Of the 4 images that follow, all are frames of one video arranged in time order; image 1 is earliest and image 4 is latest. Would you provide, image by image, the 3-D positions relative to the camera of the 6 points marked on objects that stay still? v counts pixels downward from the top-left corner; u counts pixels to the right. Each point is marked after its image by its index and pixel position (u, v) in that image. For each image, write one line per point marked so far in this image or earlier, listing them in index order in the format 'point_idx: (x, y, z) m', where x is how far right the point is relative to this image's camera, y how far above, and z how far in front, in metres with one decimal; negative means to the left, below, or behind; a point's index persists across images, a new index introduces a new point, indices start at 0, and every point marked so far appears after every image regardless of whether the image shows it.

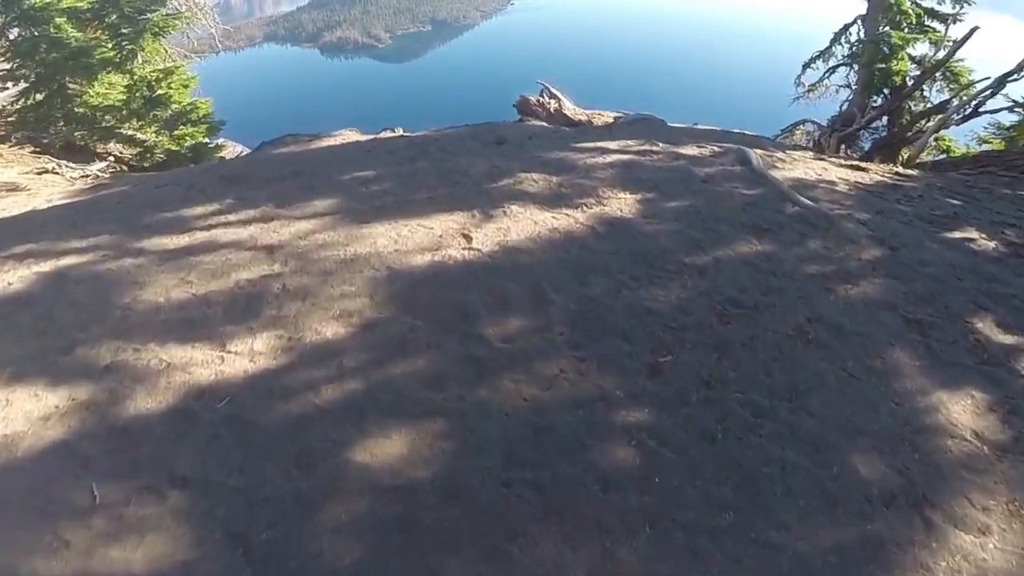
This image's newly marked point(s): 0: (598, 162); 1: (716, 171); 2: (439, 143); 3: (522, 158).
0: (+0.6, +0.9, +3.7) m
1: (+1.5, +0.7, +3.6) m
2: (-0.5, +1.2, +4.1) m
3: (+0.1, +0.9, +3.8) m
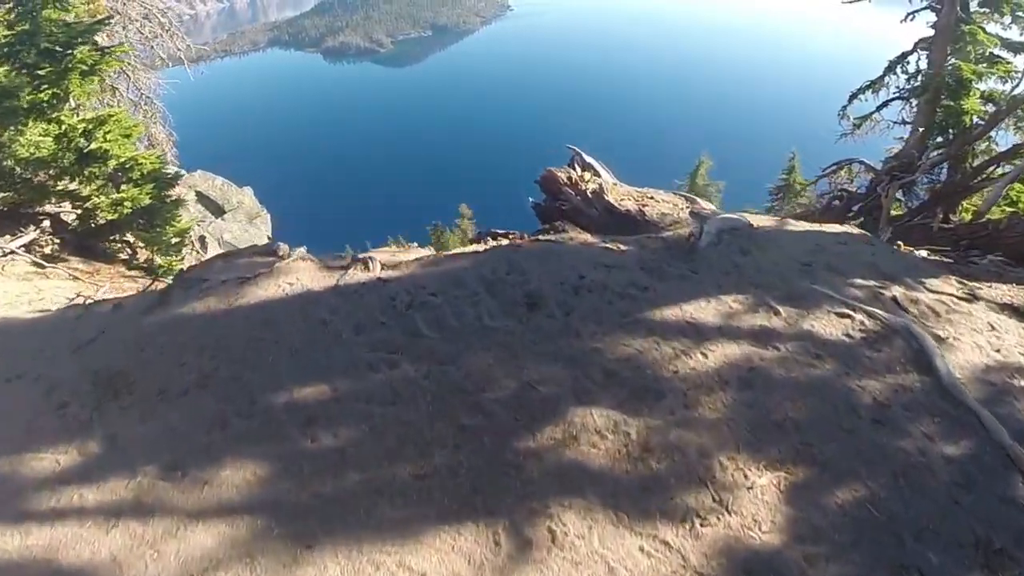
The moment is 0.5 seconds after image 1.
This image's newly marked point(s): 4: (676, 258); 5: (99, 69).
0: (+0.8, -0.4, +2.3) m
1: (+1.7, -0.5, +2.3) m
2: (-0.3, -0.1, +2.8) m
3: (+0.3, -0.3, +2.4) m
4: (+0.9, +0.1, +3.1) m
5: (-5.5, +2.9, +6.8) m
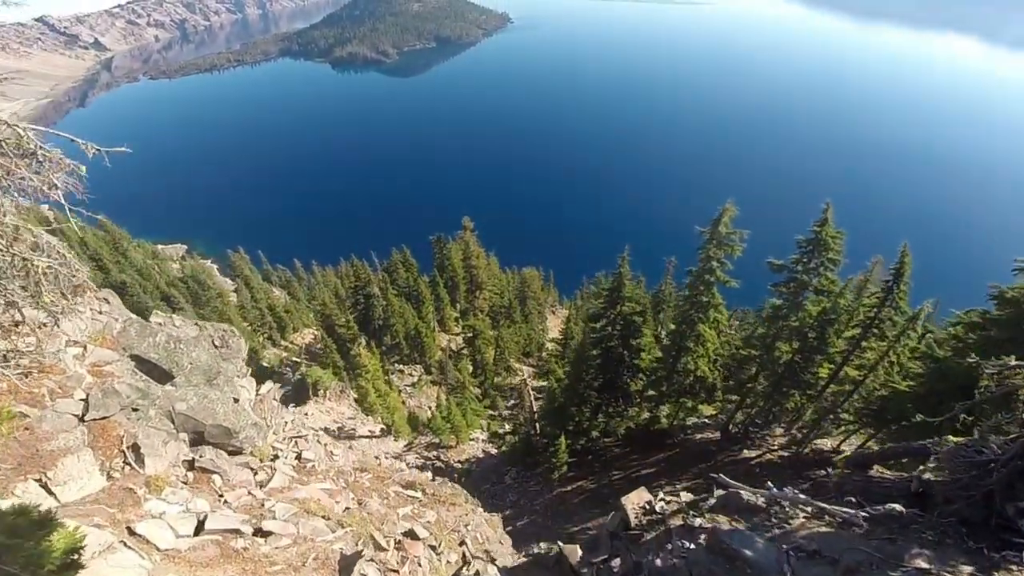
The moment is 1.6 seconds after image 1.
0: (+1.5, -3.9, -0.3) m
1: (+2.3, -4.0, -0.4) m
2: (+0.3, -3.6, +0.1) m
3: (+0.9, -3.8, -0.2) m
4: (+1.6, -3.4, +0.4) m
5: (-4.8, -0.6, +4.2) m
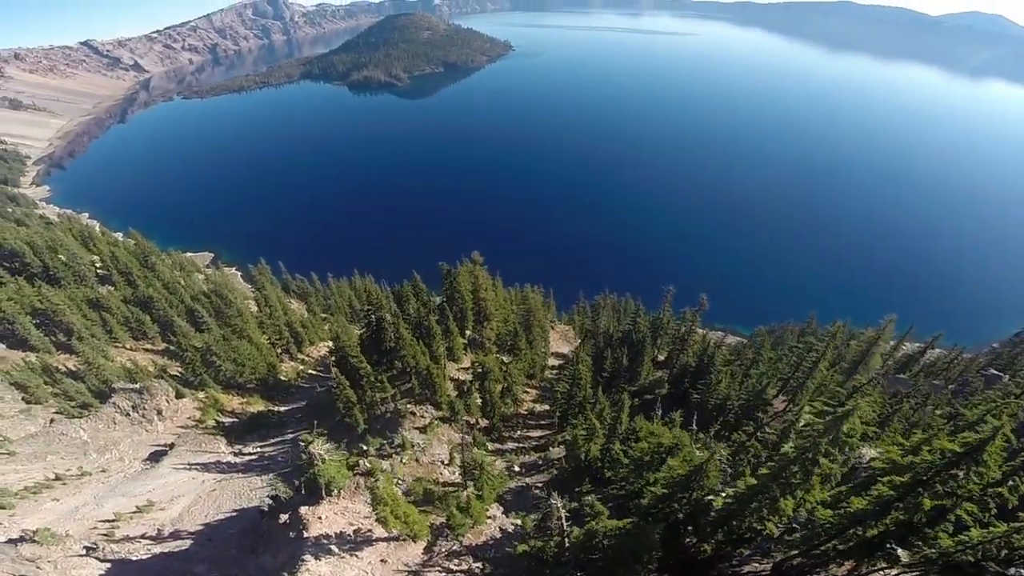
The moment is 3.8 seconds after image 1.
0: (+4.0, -15.4, -3.3) m
1: (+4.8, -15.5, -3.4) m
2: (+2.8, -15.2, -2.9) m
3: (+3.5, -15.4, -3.3) m
4: (+4.1, -15.0, -2.6) m
5: (-2.3, -12.6, +1.5) m
